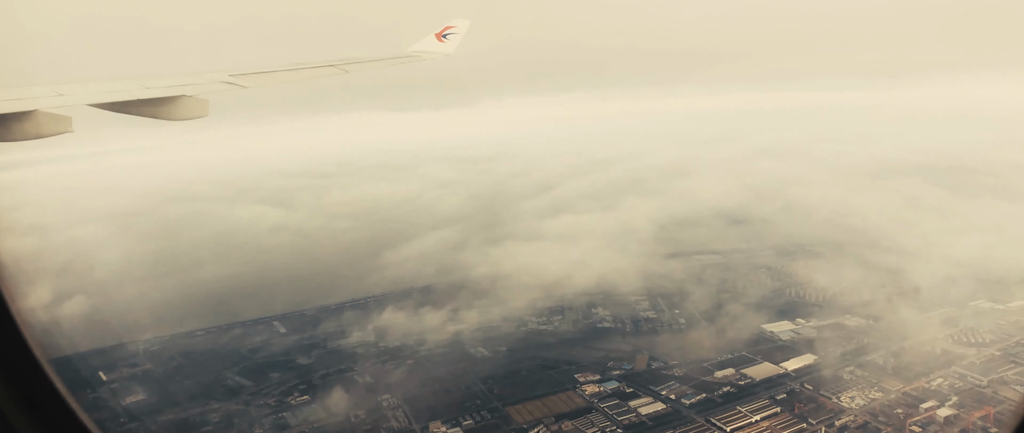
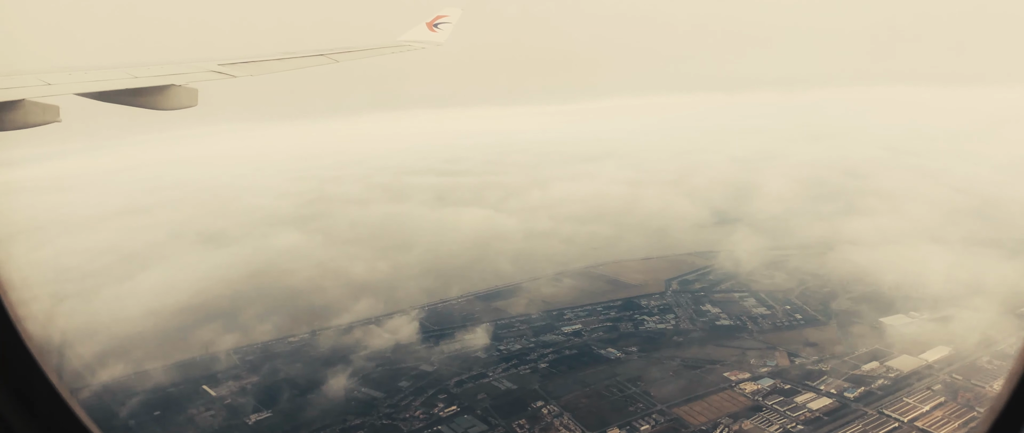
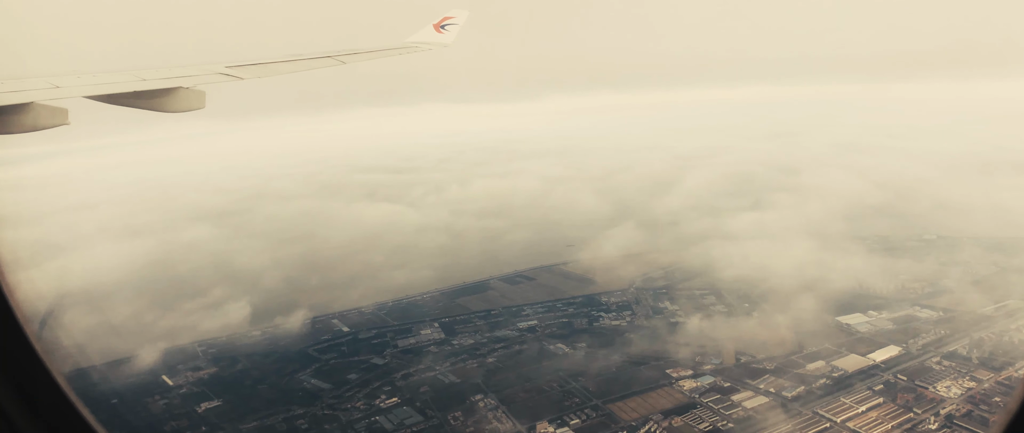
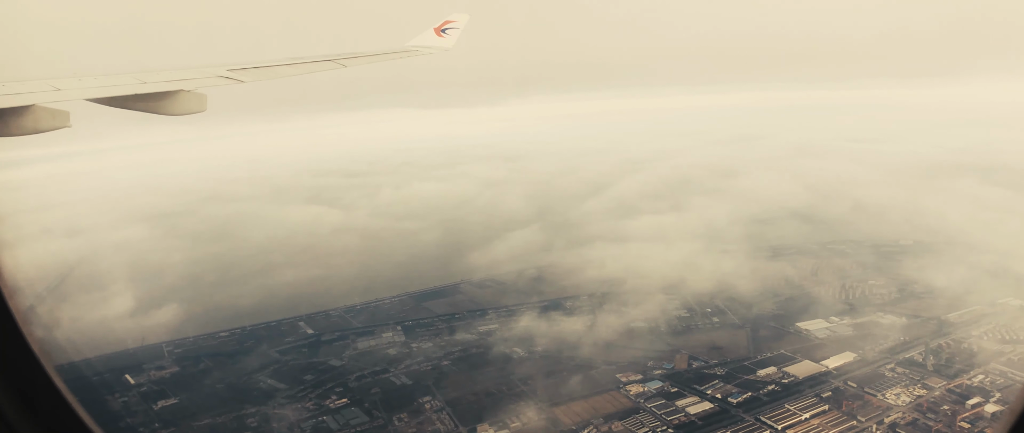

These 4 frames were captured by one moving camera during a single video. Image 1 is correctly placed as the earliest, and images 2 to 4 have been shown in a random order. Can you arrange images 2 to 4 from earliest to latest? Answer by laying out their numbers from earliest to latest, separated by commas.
4, 3, 2
